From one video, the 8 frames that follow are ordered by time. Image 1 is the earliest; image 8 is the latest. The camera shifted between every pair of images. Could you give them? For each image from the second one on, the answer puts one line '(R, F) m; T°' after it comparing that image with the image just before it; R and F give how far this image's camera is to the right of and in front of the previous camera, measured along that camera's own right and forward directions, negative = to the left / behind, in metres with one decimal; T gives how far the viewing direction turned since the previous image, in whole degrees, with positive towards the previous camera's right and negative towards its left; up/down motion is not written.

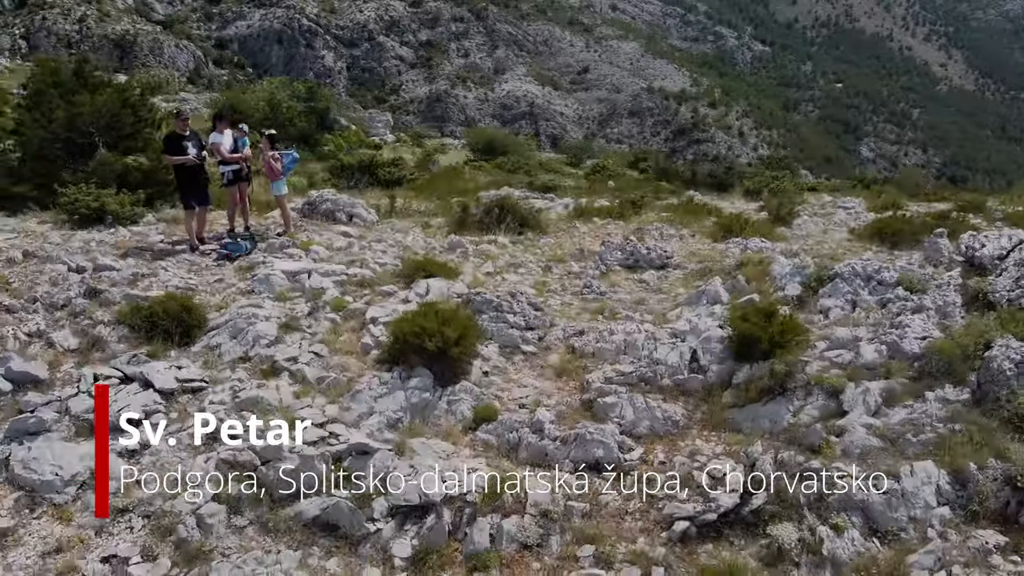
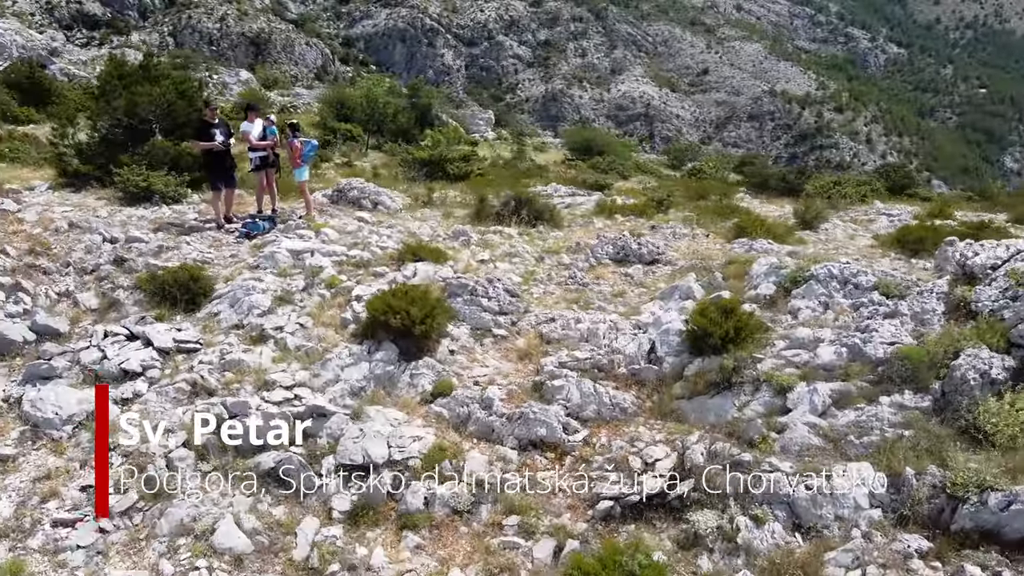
(+1.6, -0.4) m; -8°
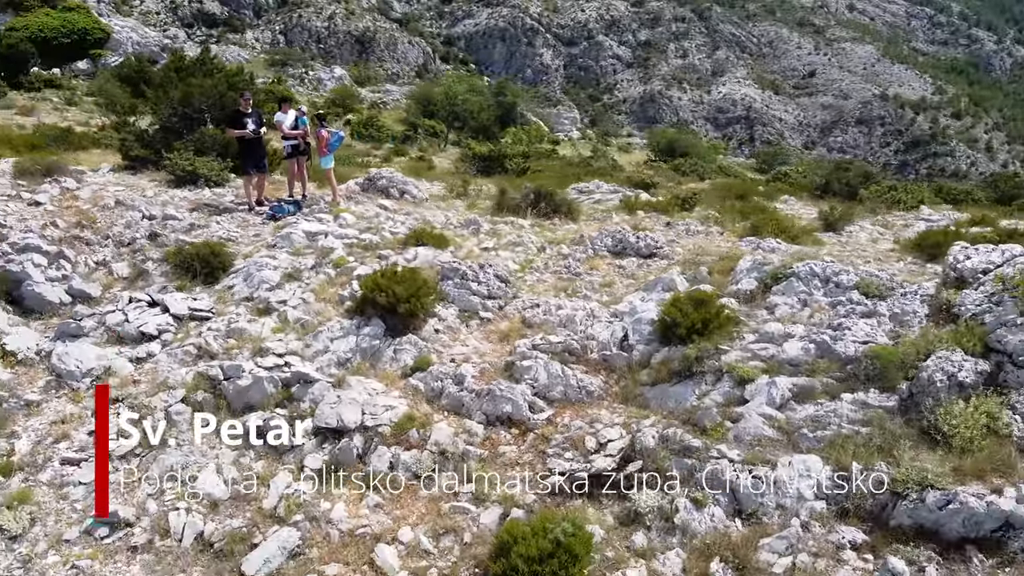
(+1.3, -0.4) m; -6°
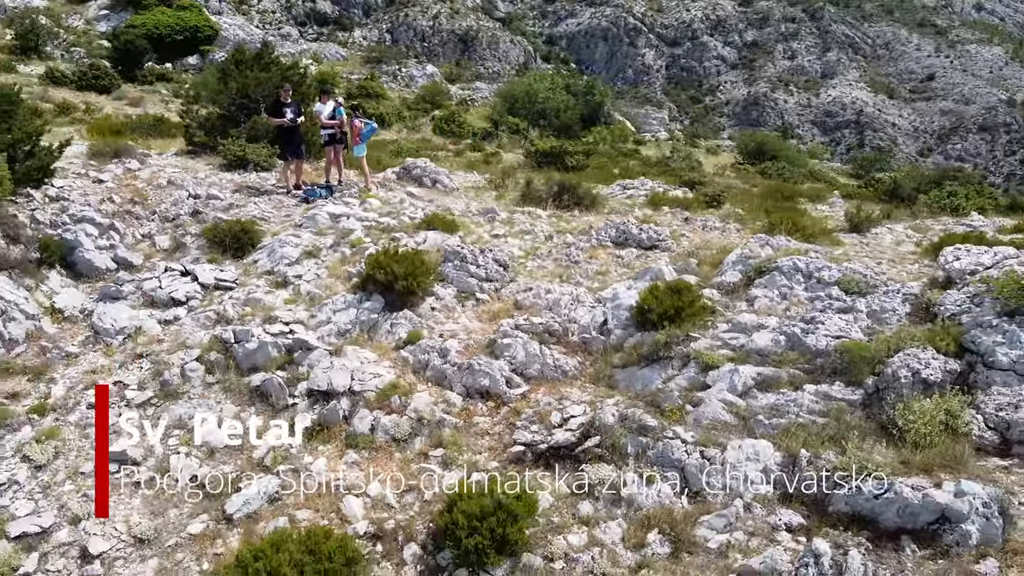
(+1.3, -0.5) m; -7°
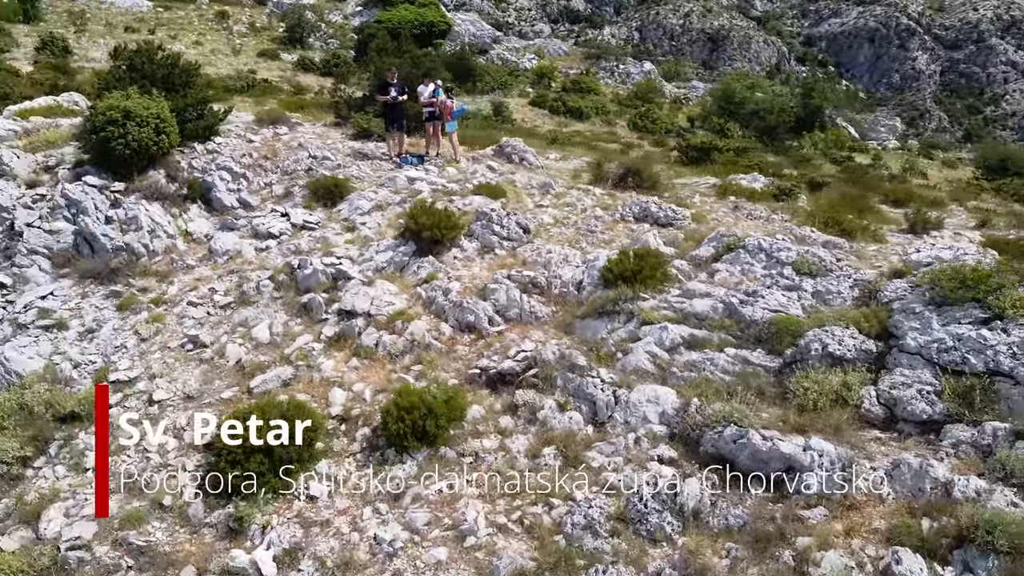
(+3.2, -1.2) m; -16°
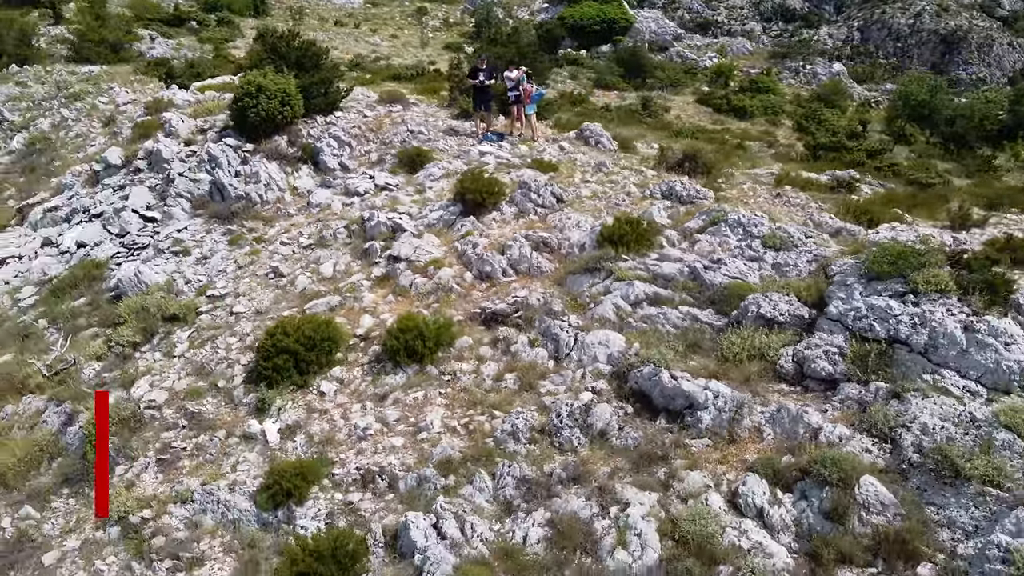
(+2.7, -1.3) m; -13°
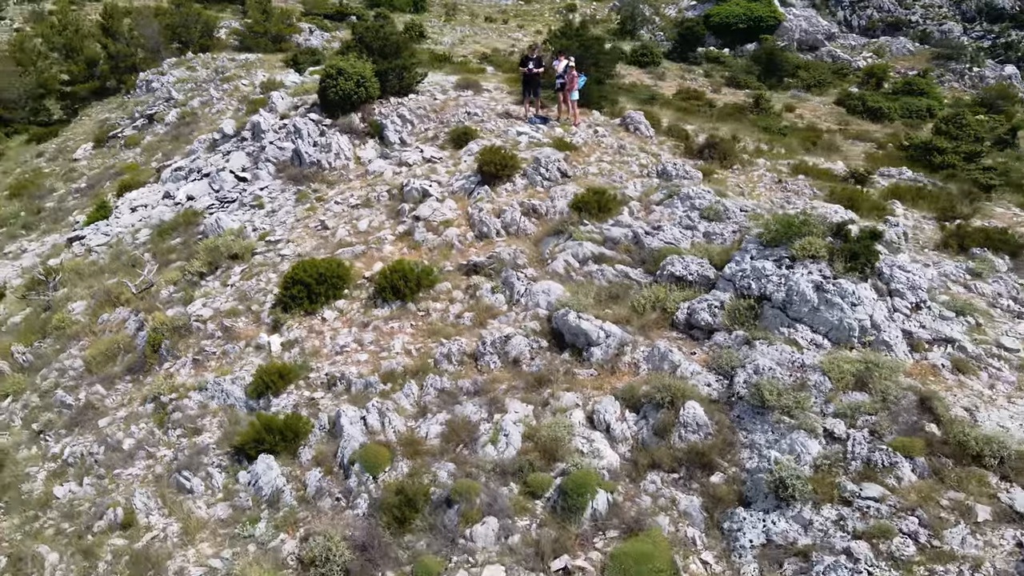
(+3.0, -1.5) m; -11°
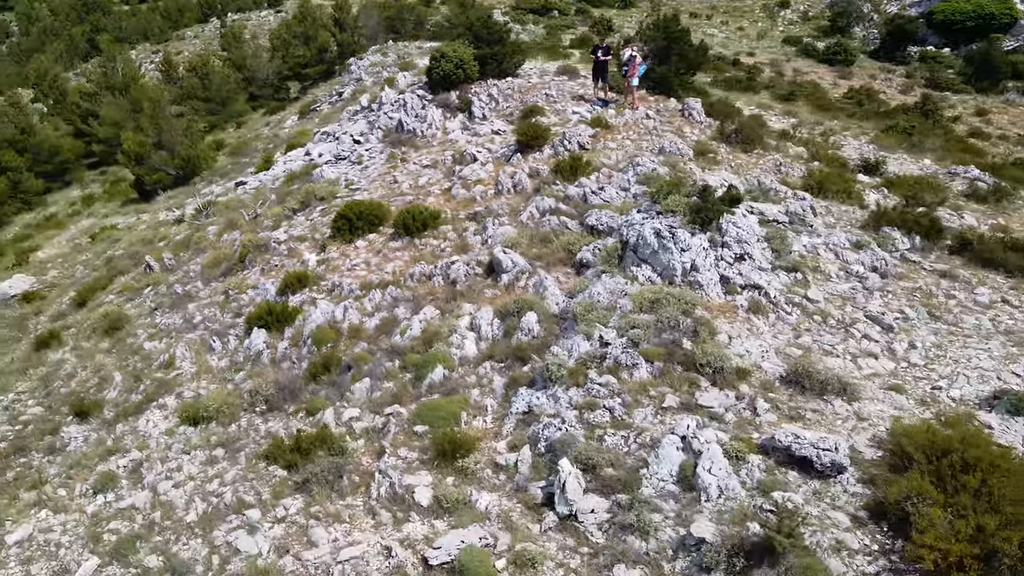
(+4.6, -1.9) m; -16°
